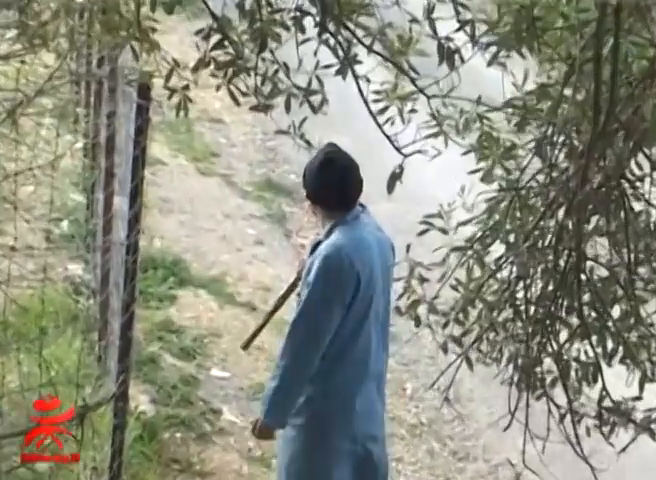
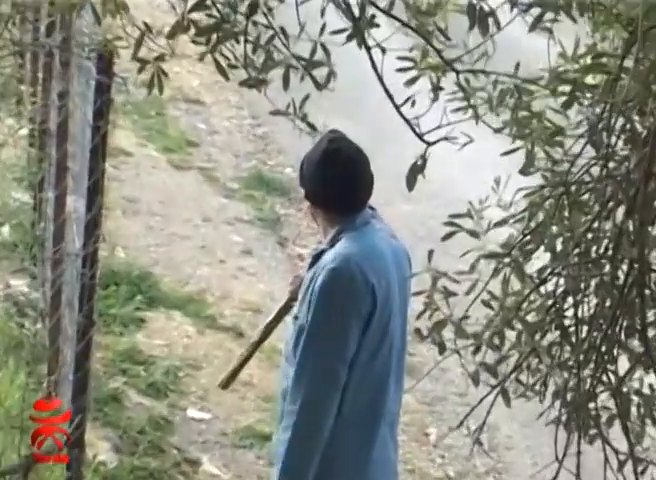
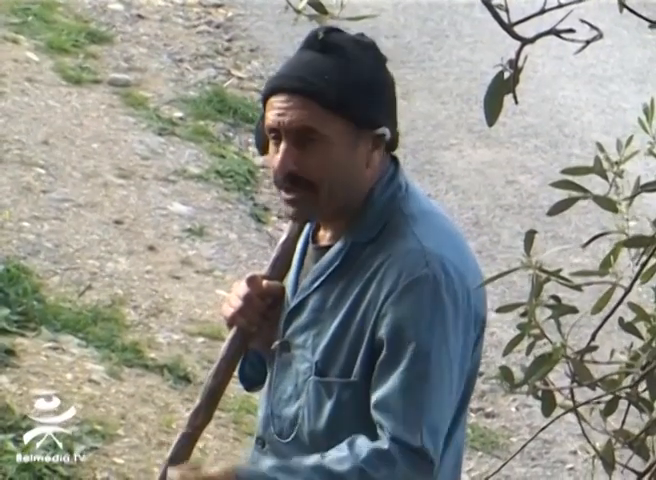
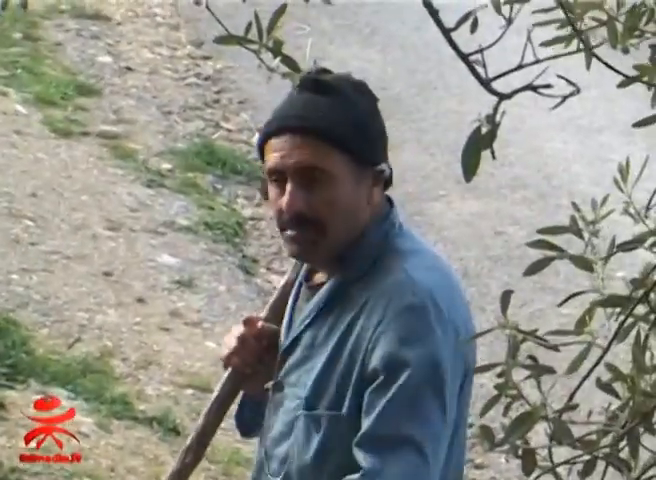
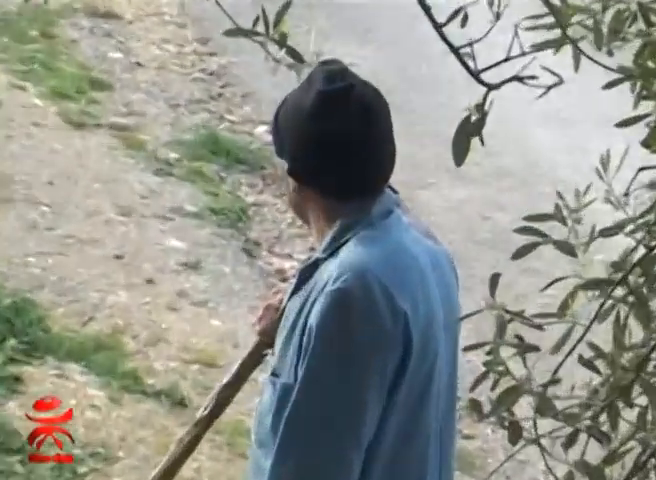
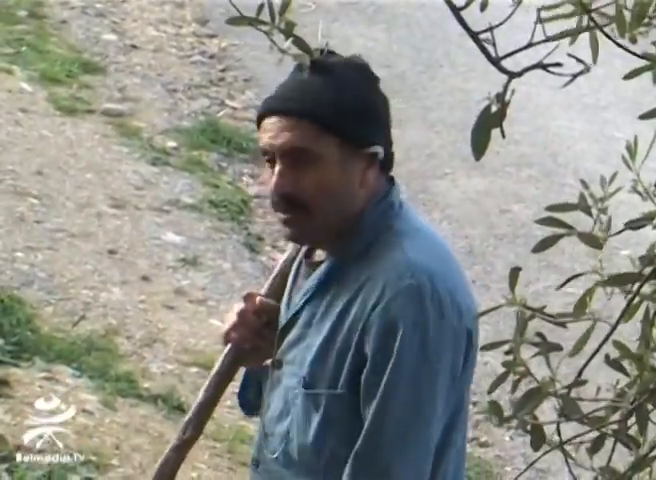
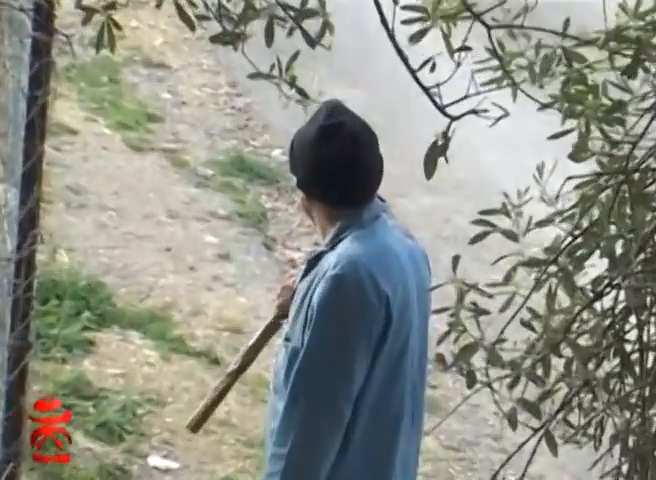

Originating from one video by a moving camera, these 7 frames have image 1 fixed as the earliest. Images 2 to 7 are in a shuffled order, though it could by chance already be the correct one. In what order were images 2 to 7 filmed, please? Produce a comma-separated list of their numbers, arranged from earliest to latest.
2, 7, 5, 4, 6, 3
